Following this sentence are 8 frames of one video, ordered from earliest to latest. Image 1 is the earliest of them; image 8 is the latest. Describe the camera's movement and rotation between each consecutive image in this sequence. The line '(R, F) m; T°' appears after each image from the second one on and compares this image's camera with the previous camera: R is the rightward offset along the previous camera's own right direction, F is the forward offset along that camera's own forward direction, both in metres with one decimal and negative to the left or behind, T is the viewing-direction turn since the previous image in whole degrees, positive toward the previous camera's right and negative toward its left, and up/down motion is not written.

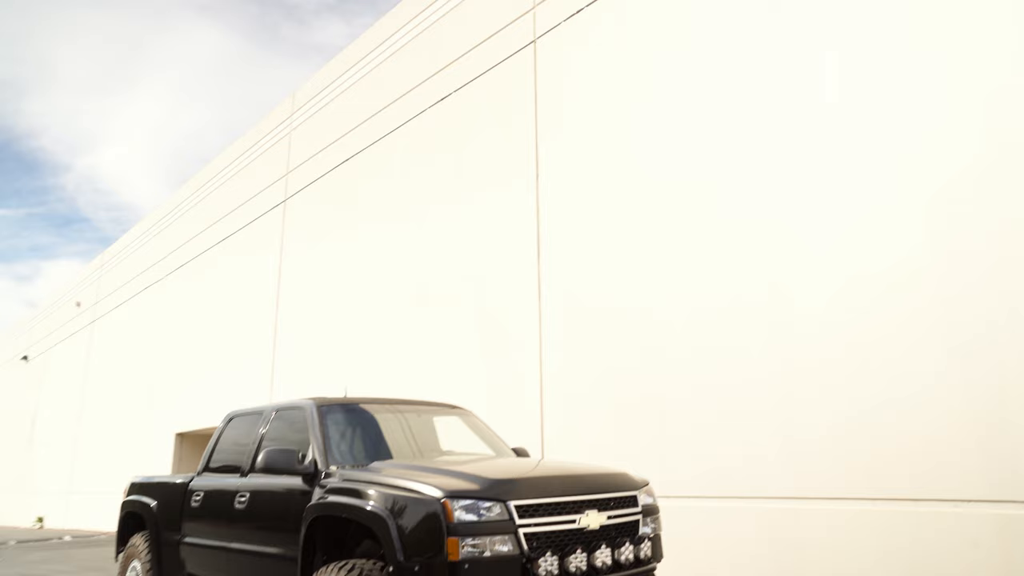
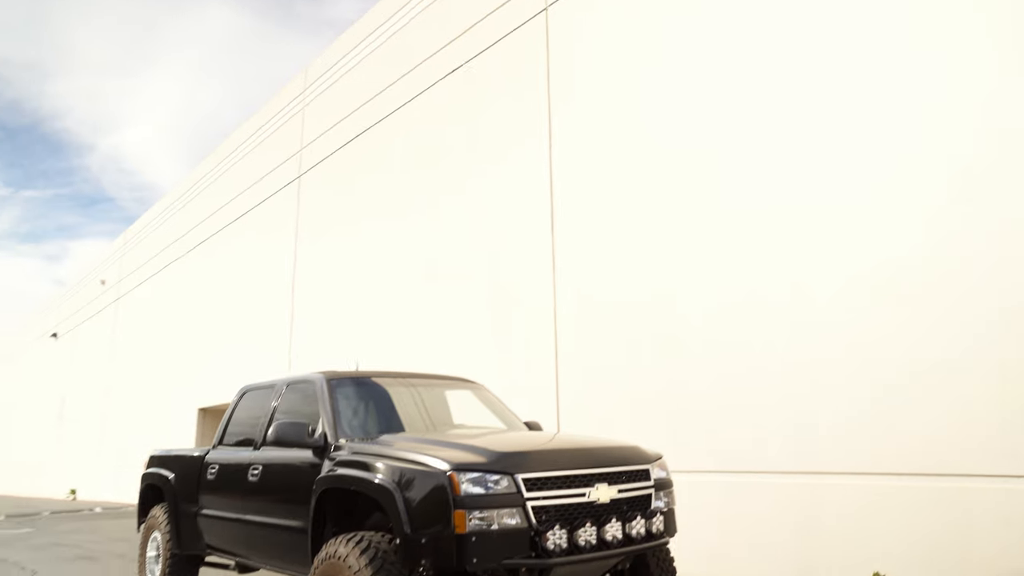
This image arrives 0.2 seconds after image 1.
(+0.1, +0.1) m; -2°
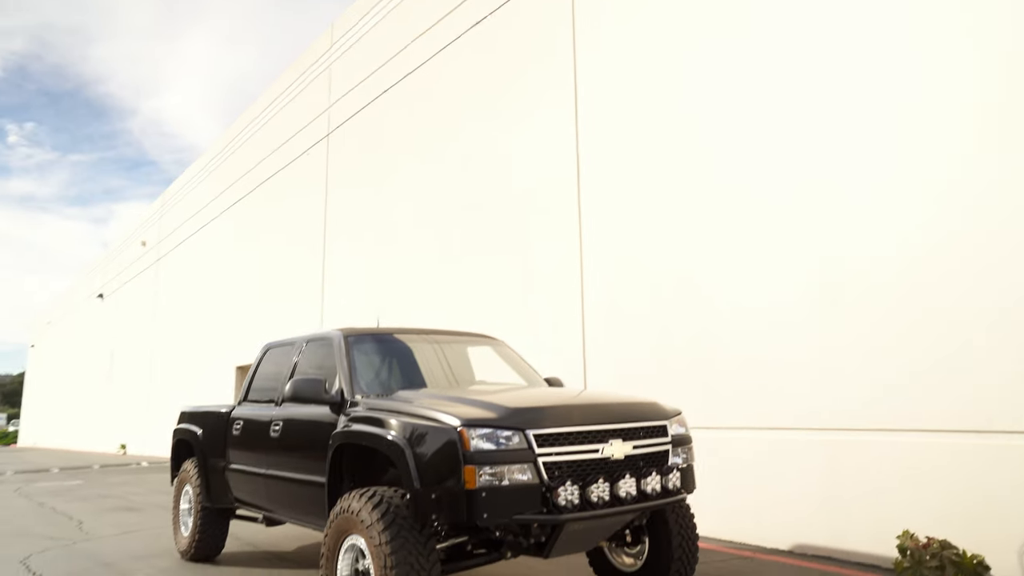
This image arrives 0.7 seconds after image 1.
(+0.1, +0.1) m; -3°
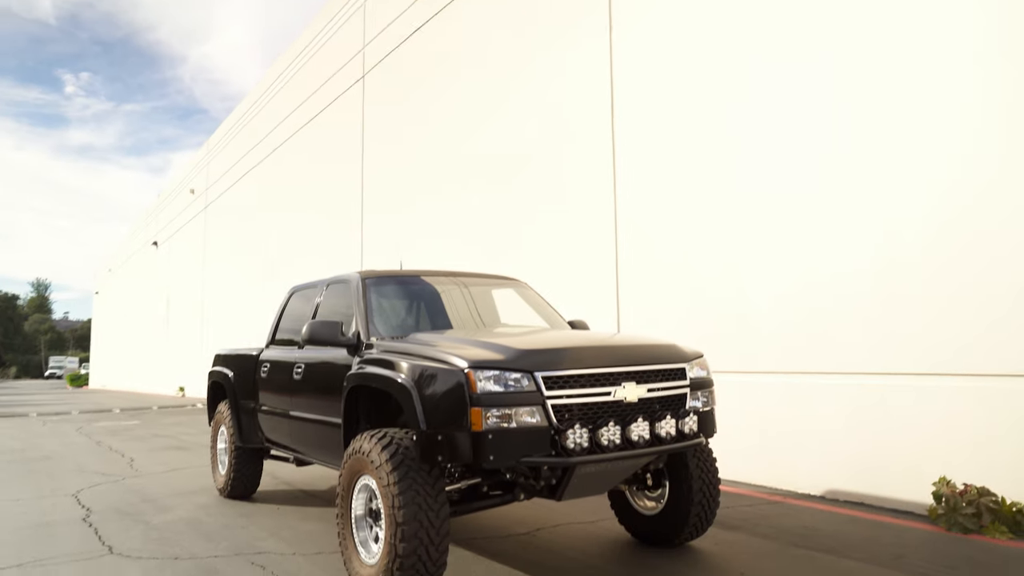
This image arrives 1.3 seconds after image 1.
(+0.2, +0.1) m; -4°
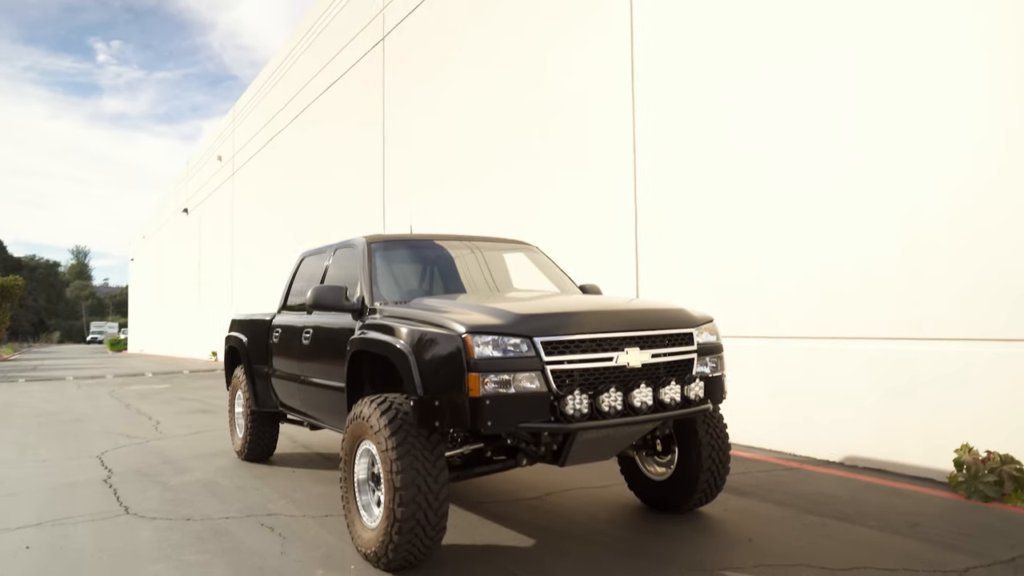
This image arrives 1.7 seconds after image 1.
(+0.2, +0.1) m; -2°
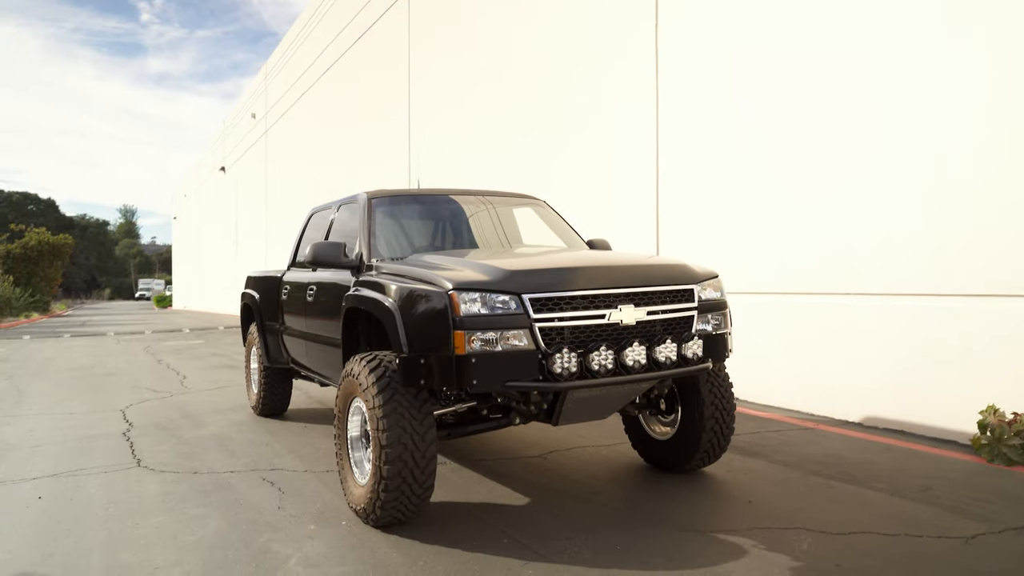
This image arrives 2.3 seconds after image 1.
(+0.3, +0.1) m; -3°
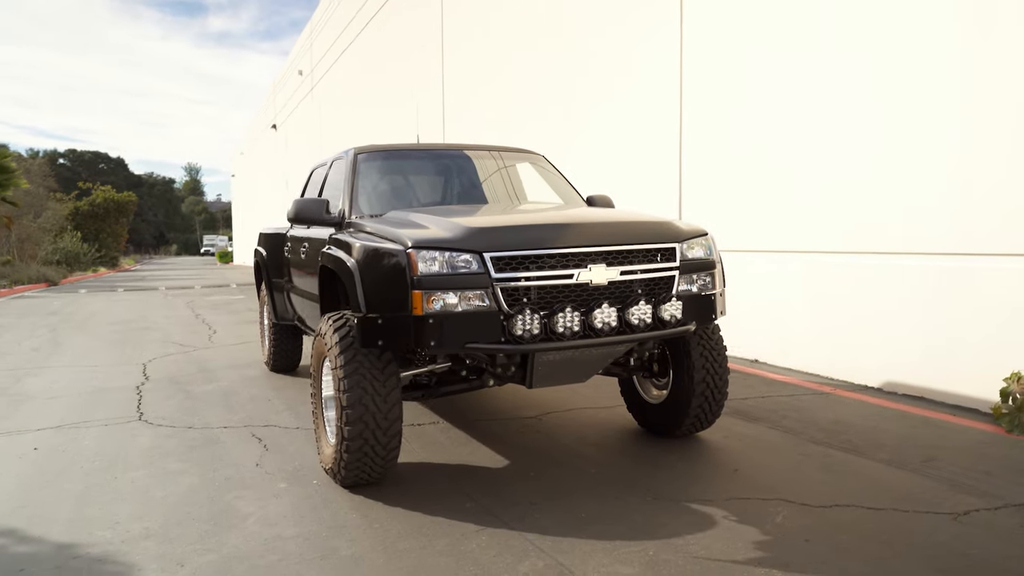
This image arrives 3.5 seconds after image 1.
(+0.5, +0.2) m; -4°
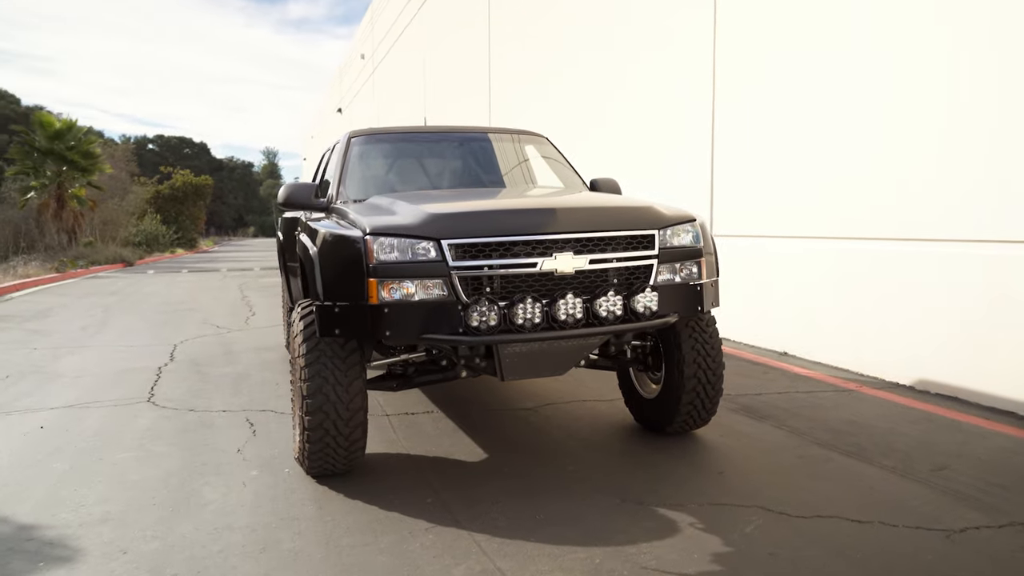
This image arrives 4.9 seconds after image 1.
(+0.5, +0.2) m; -5°
